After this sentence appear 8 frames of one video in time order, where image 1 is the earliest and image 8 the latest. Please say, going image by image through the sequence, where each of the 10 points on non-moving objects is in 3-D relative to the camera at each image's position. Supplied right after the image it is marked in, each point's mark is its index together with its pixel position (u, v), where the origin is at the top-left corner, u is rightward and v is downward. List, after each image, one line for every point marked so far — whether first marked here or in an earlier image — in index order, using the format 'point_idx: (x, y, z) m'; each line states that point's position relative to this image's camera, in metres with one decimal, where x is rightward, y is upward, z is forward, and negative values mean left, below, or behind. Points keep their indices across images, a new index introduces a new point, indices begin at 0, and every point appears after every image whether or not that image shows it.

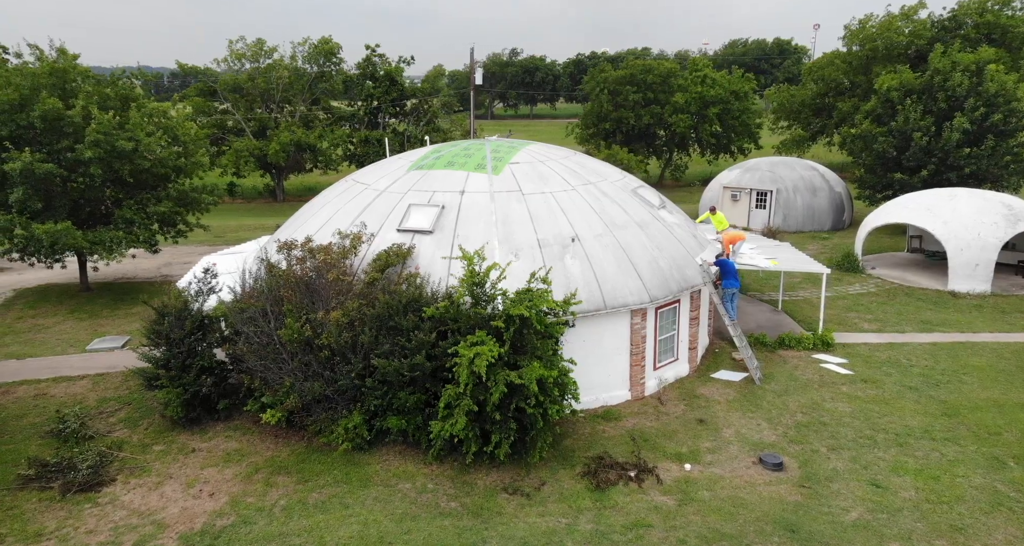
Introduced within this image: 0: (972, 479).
0: (+7.6, -3.5, +11.2) m
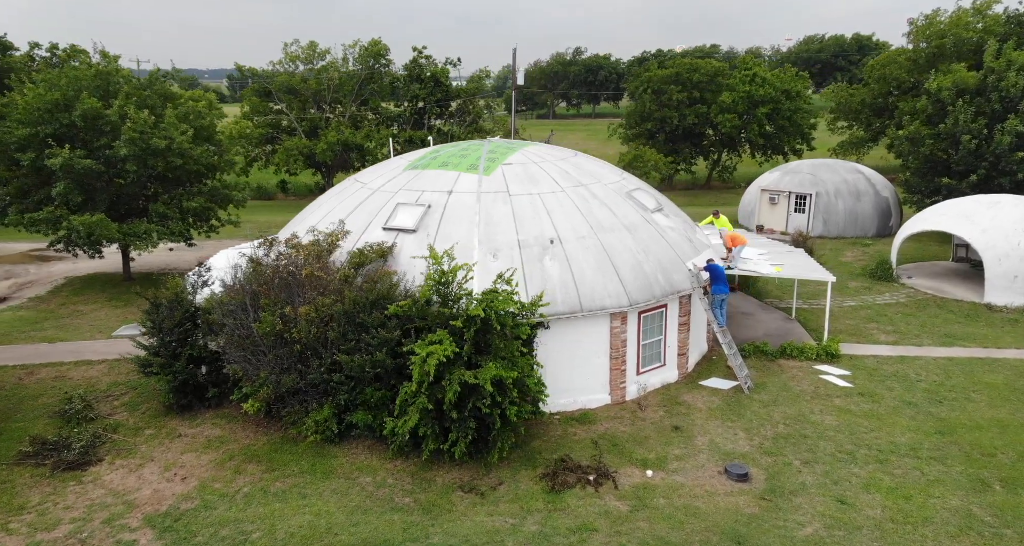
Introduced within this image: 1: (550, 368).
0: (+6.9, -3.6, +10.6) m
1: (+0.8, -1.9, +13.5) m
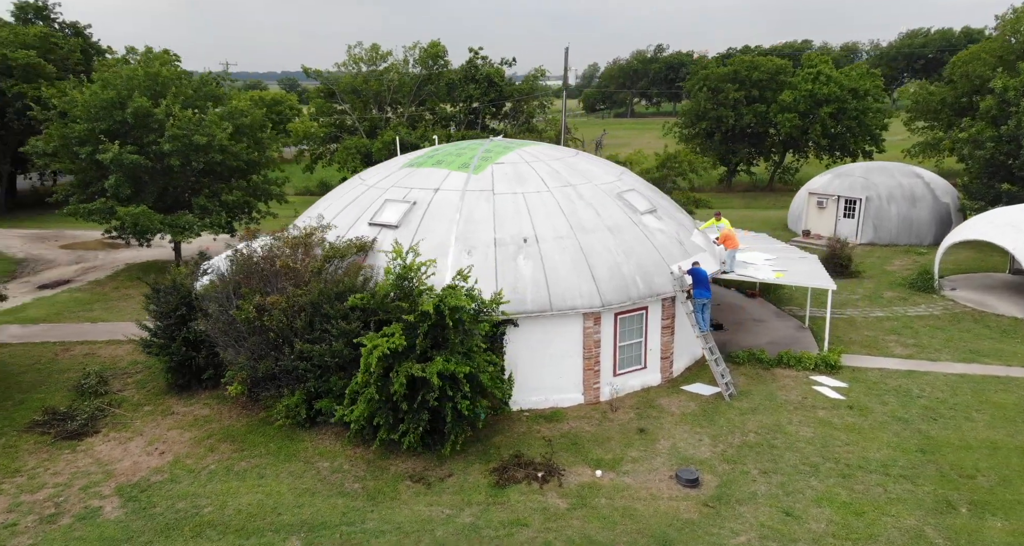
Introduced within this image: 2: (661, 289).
0: (+5.9, -3.8, +10.1) m
1: (+0.2, -1.9, +13.7) m
2: (+3.2, -0.4, +14.3) m
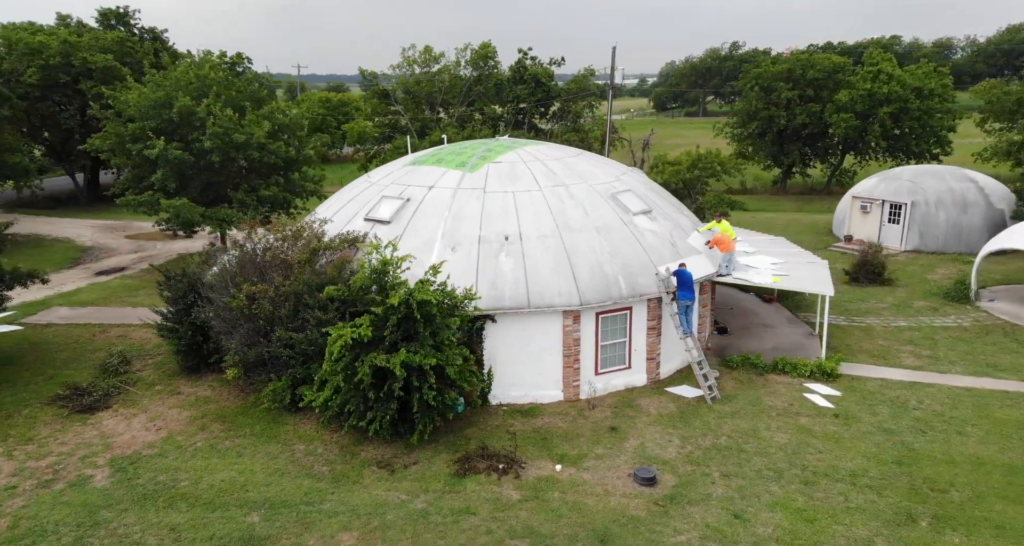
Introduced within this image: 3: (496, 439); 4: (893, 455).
0: (+5.1, -3.8, +9.9) m
1: (-0.2, -1.8, +14.0) m
2: (+2.9, -0.4, +14.4) m
3: (-0.3, -3.2, +12.6) m
4: (+6.9, -3.3, +12.0) m
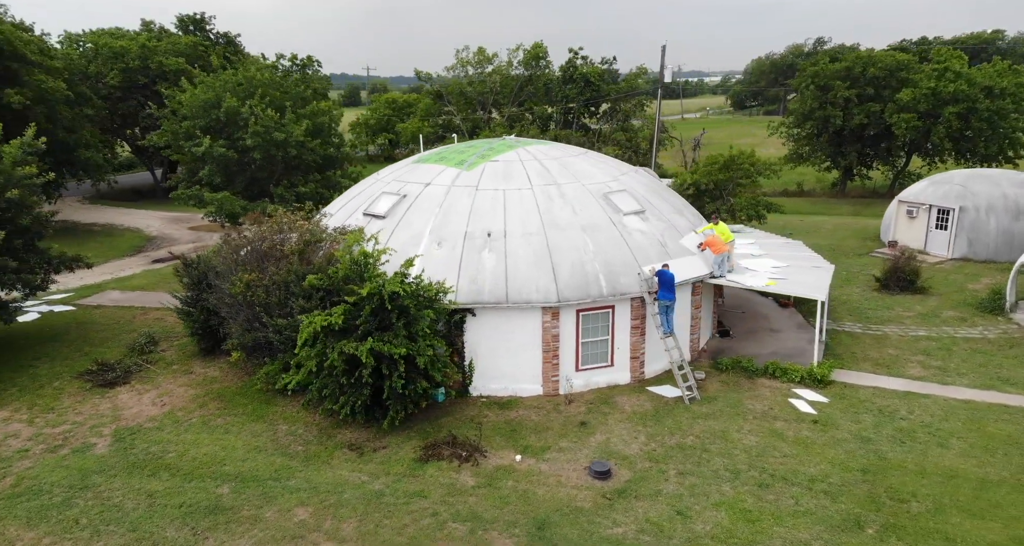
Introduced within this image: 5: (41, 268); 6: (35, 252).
0: (+4.2, -3.9, +9.9) m
1: (-0.7, -1.8, +14.4) m
2: (+2.5, -0.3, +14.5) m
3: (-0.9, -3.1, +13.1) m
4: (+6.2, -3.4, +11.8) m
5: (-13.3, +0.2, +19.2) m
6: (-13.4, +0.7, +19.0) m
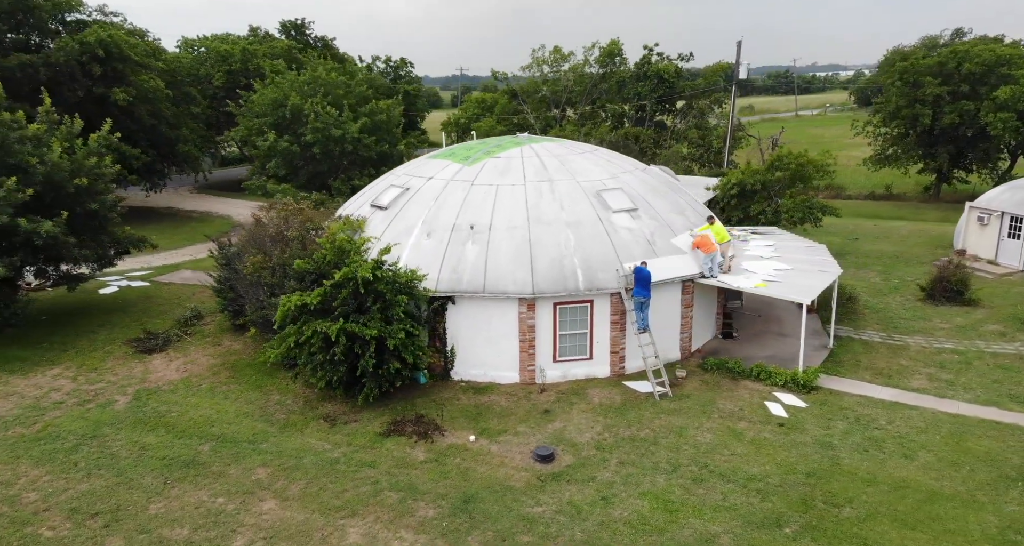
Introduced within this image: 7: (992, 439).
0: (+3.0, -3.8, +10.1) m
1: (-1.2, -1.5, +15.2) m
2: (+2.0, -0.3, +14.9) m
3: (-1.6, -2.9, +13.9) m
4: (+5.3, -3.4, +11.7) m
5: (-13.0, +0.9, +21.6) m
6: (-13.0, +1.3, +21.5) m
7: (+9.2, -3.2, +12.7) m
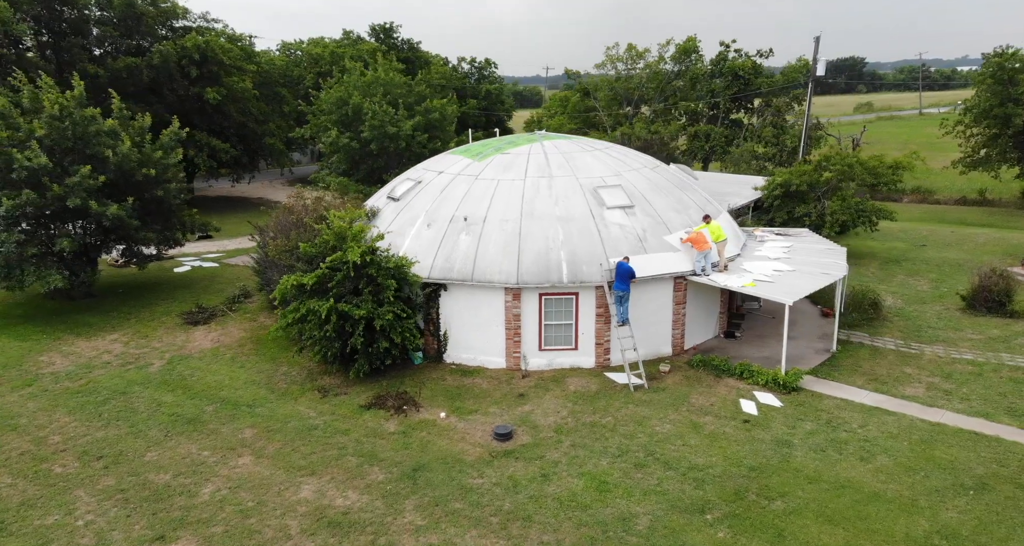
0: (+1.9, -3.7, +10.6) m
1: (-1.4, -1.3, +16.2) m
2: (+1.7, -0.1, +15.5) m
3: (-2.1, -2.6, +15.0) m
4: (+4.4, -3.4, +11.9) m
5: (-12.2, +1.6, +24.1) m
6: (-12.3, +2.0, +24.0) m
7: (+8.5, -3.3, +12.4) m
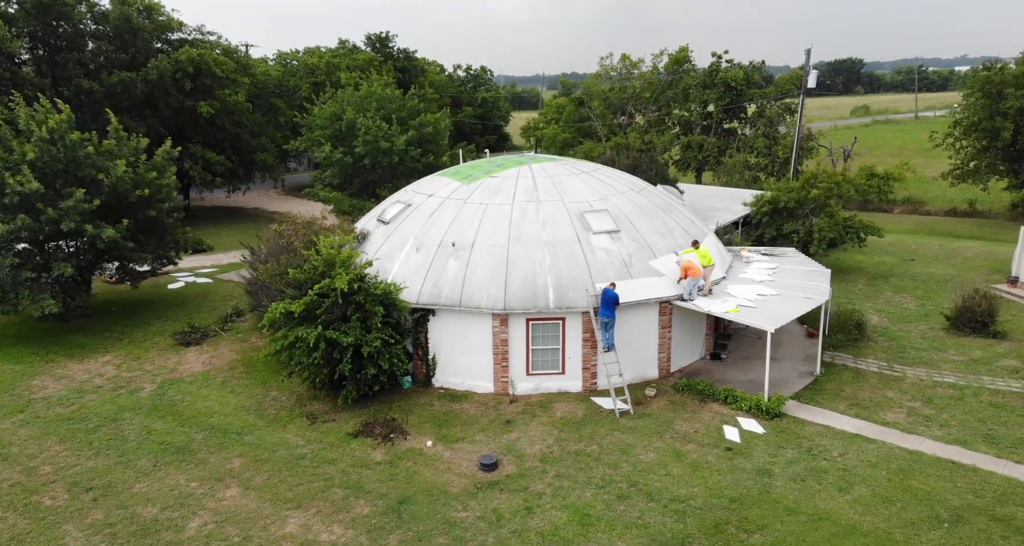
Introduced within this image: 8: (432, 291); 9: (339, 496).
0: (+1.6, -4.3, +10.8) m
1: (-1.7, -1.9, +16.4) m
2: (+1.4, -0.7, +15.7) m
3: (-2.4, -3.2, +15.2) m
4: (+4.2, -4.0, +12.1) m
5: (-12.6, +0.9, +24.2) m
6: (-12.6, +1.4, +24.1) m
7: (+8.2, -3.9, +12.7) m
8: (-1.9, -0.5, +16.0) m
9: (-3.1, -4.0, +11.9) m
